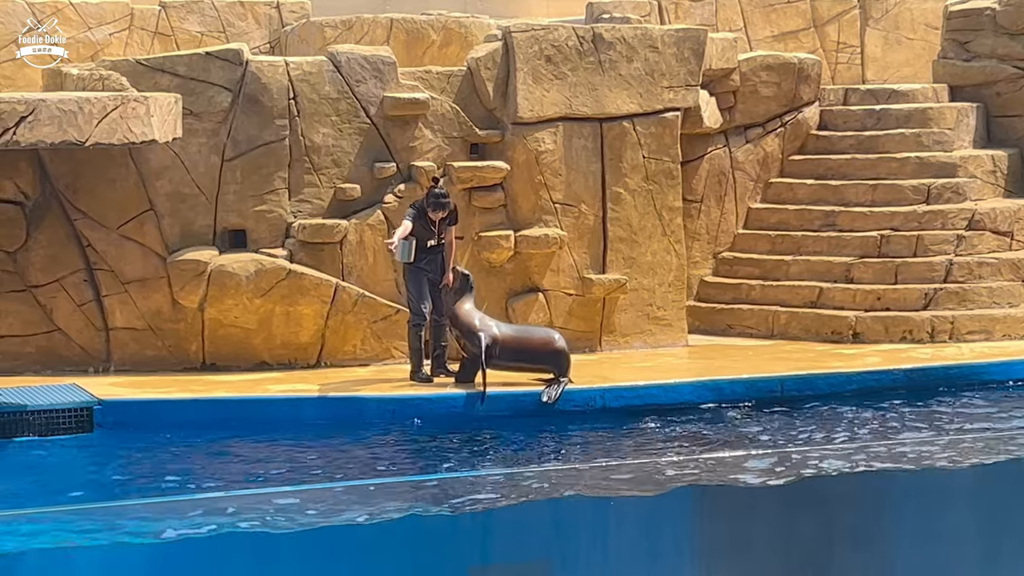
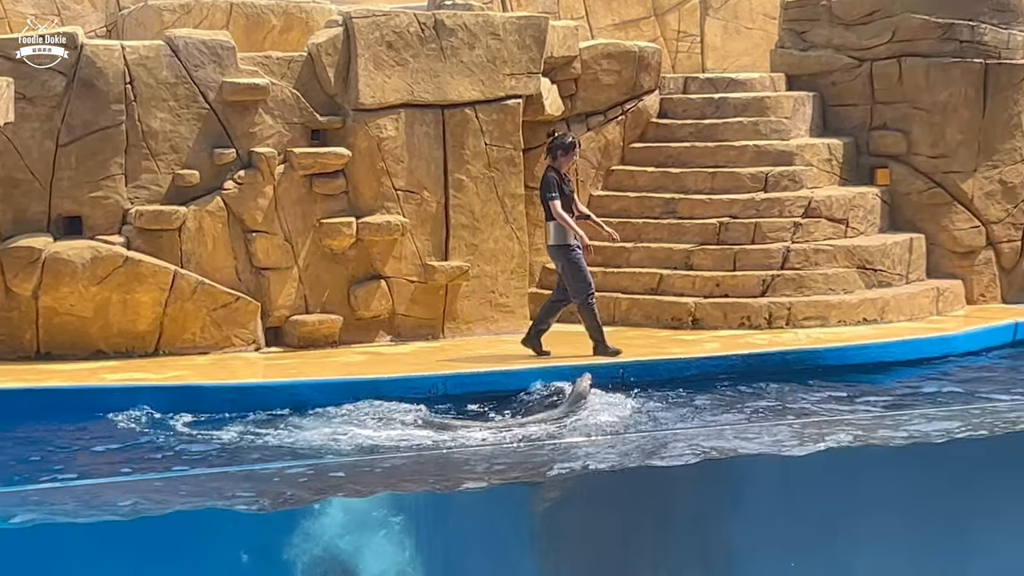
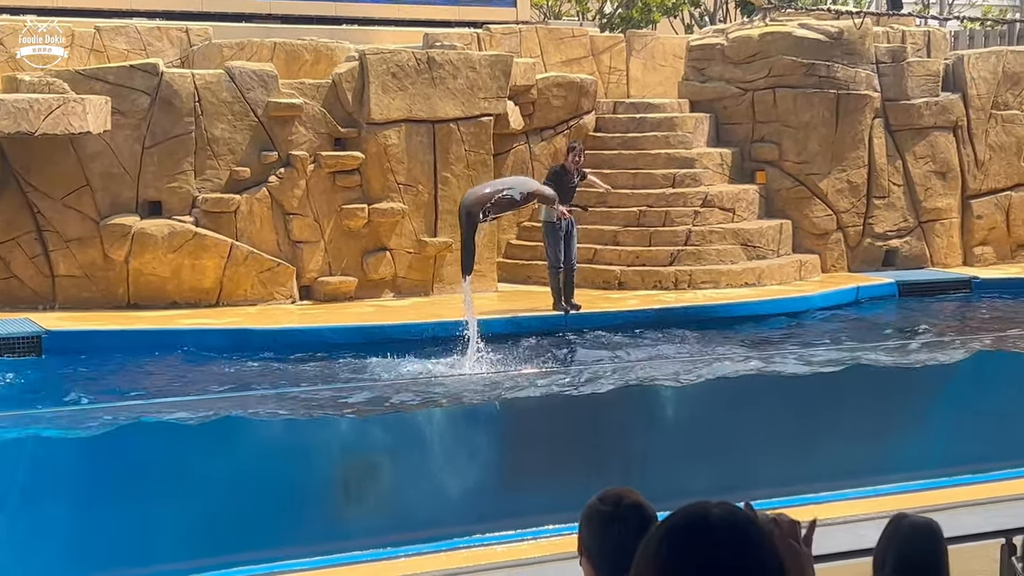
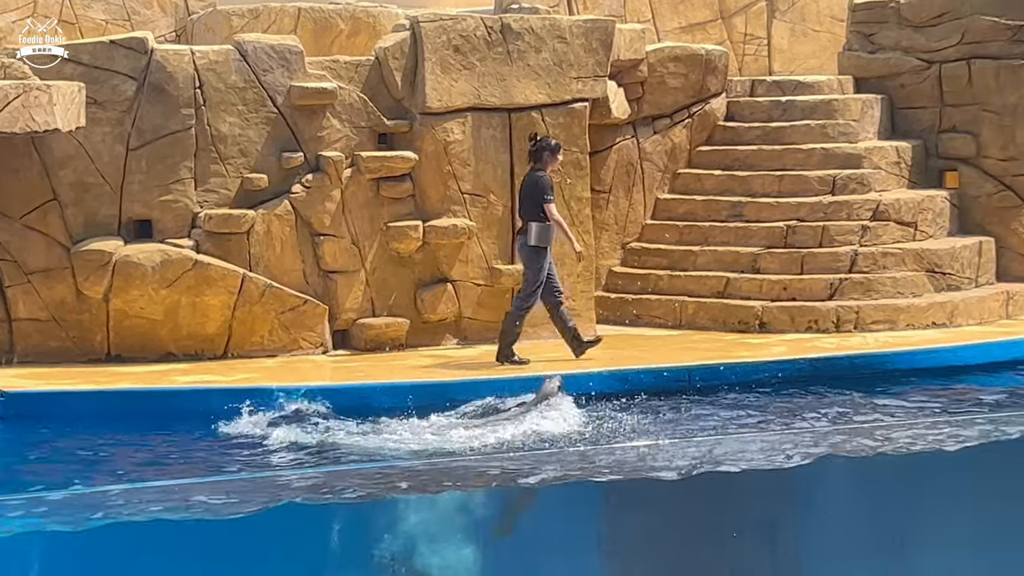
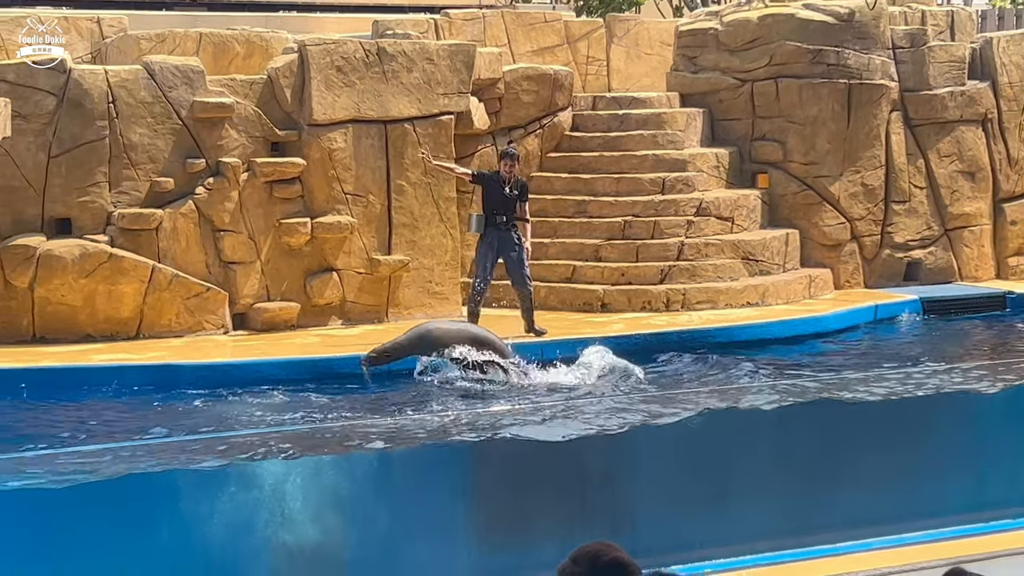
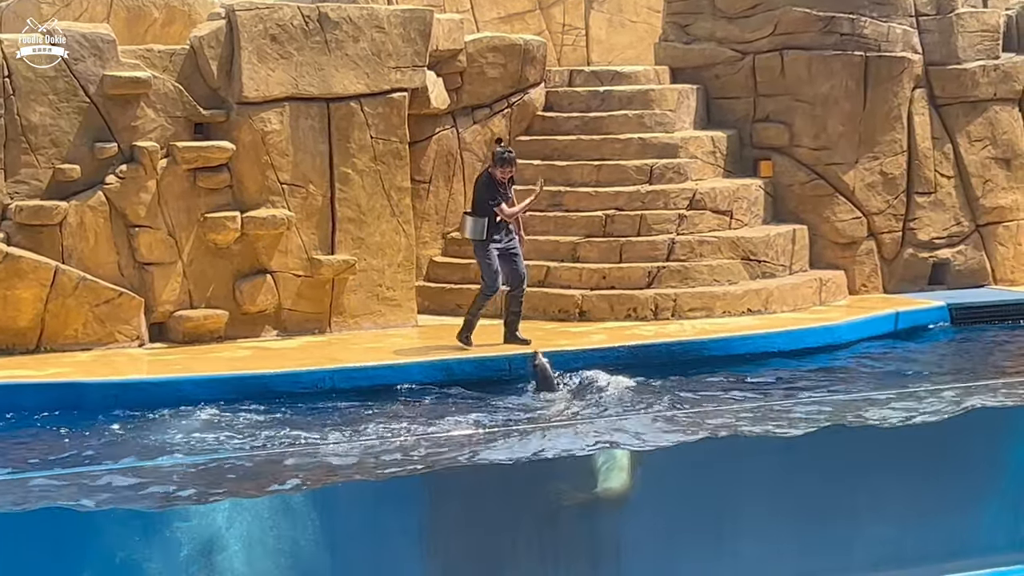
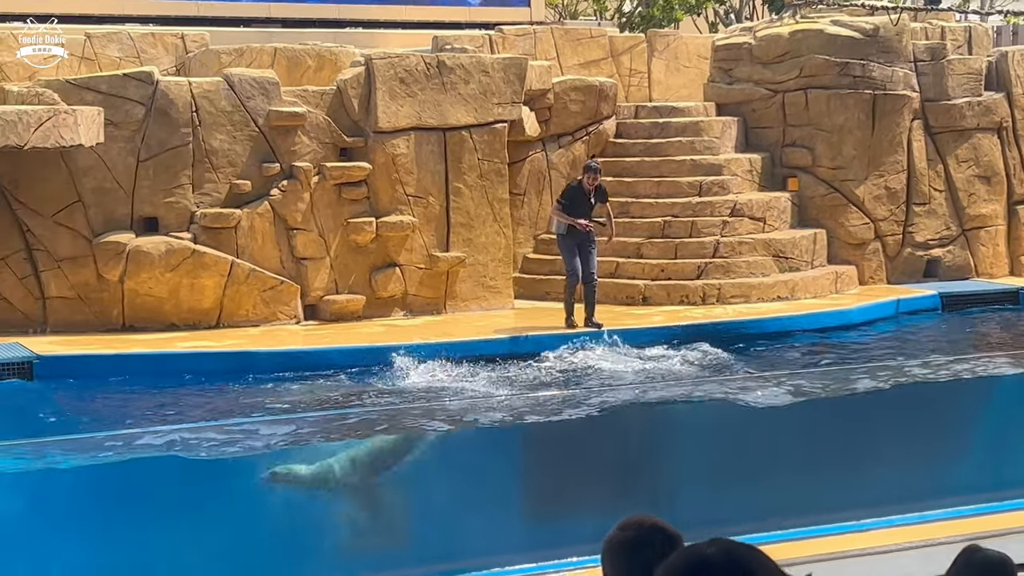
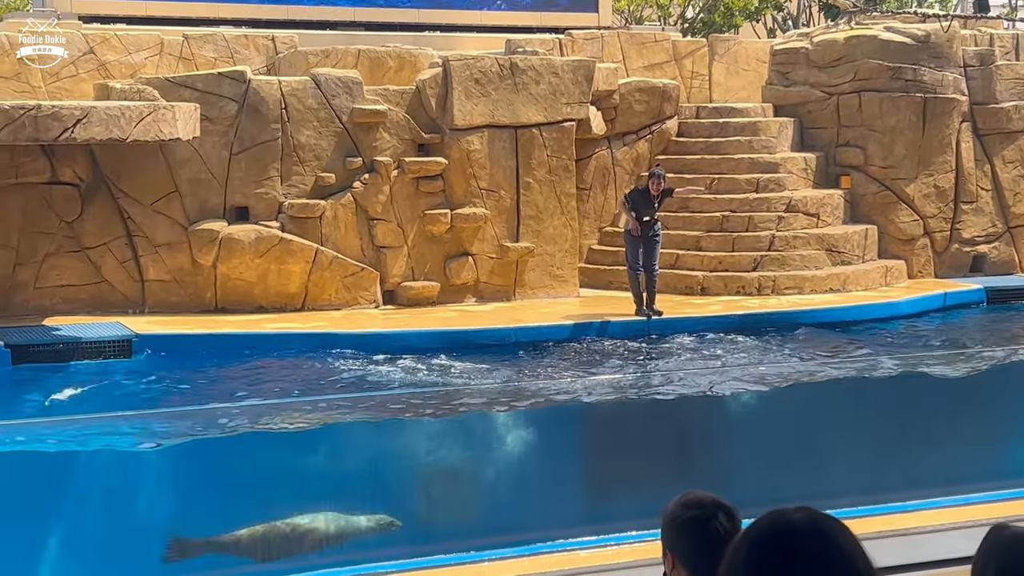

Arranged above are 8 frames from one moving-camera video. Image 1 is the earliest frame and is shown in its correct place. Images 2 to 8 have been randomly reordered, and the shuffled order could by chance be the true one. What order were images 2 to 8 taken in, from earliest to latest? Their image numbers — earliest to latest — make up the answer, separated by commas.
4, 2, 6, 5, 7, 8, 3
